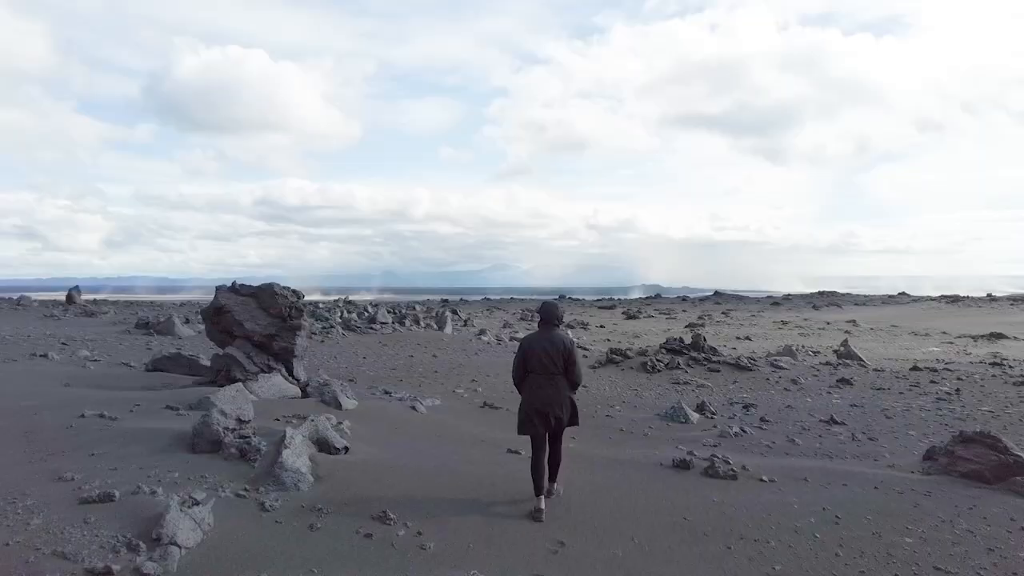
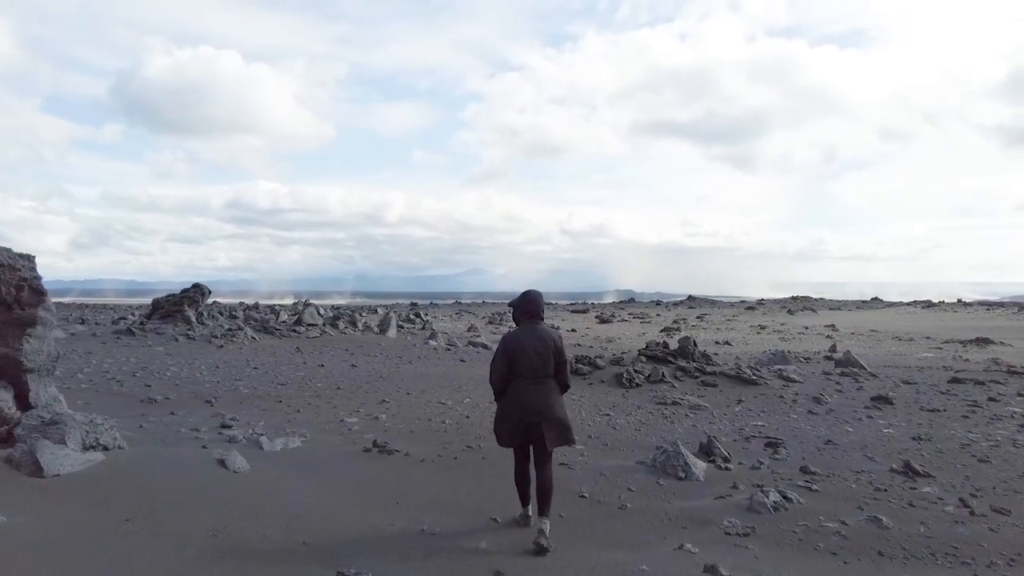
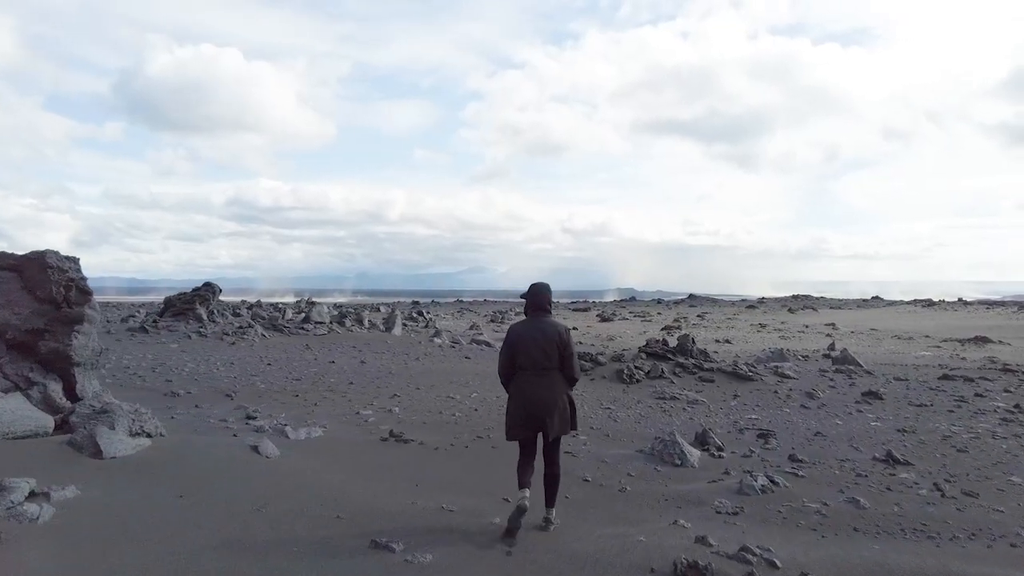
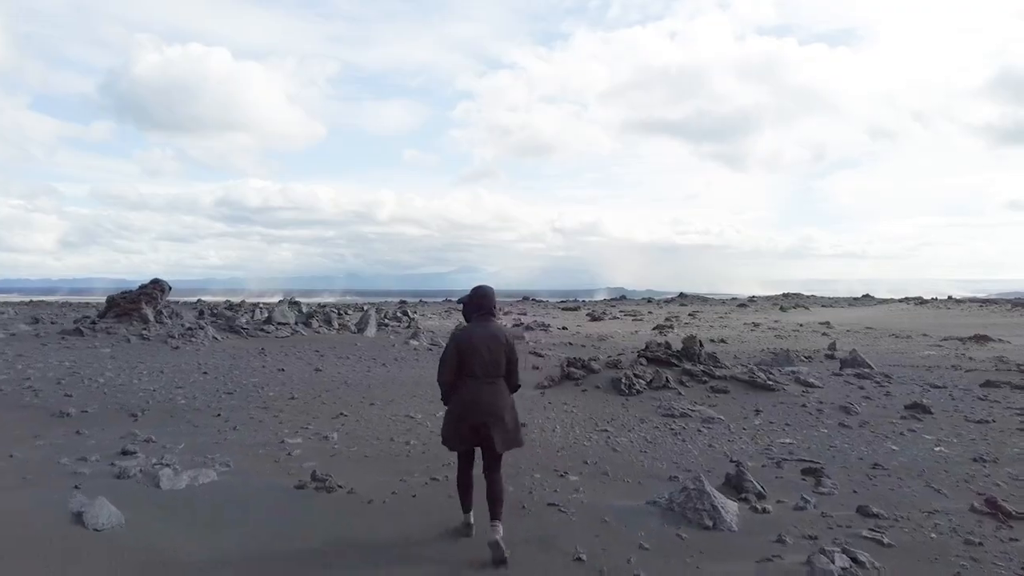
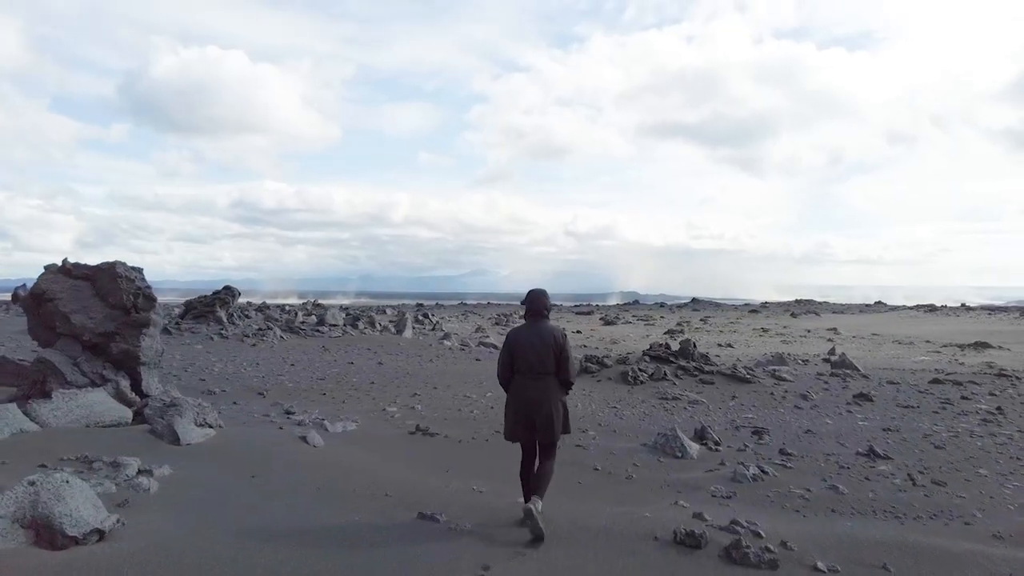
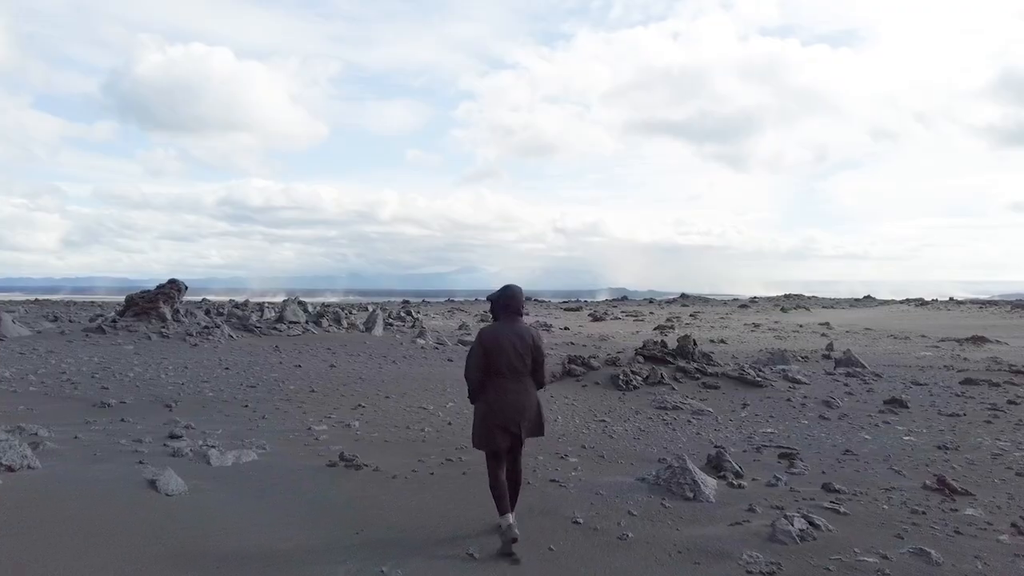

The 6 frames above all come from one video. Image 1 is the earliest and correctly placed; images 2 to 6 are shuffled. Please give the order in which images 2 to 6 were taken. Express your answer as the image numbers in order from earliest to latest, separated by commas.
5, 3, 2, 6, 4
